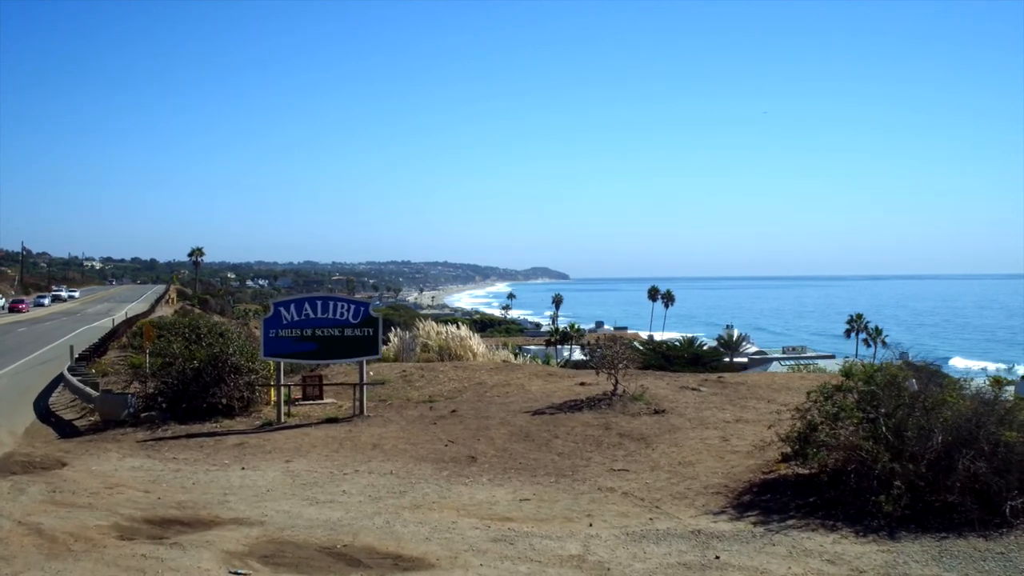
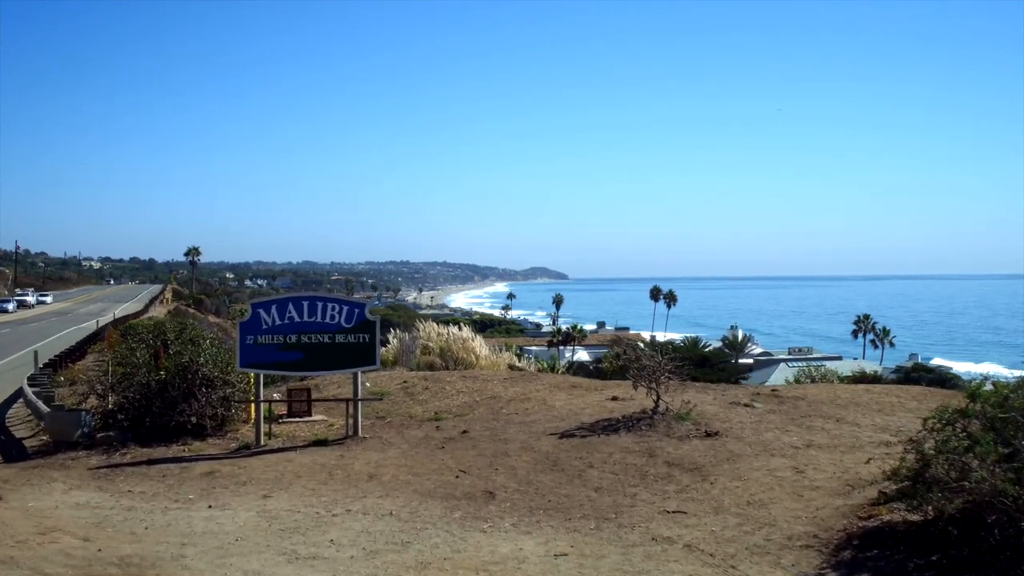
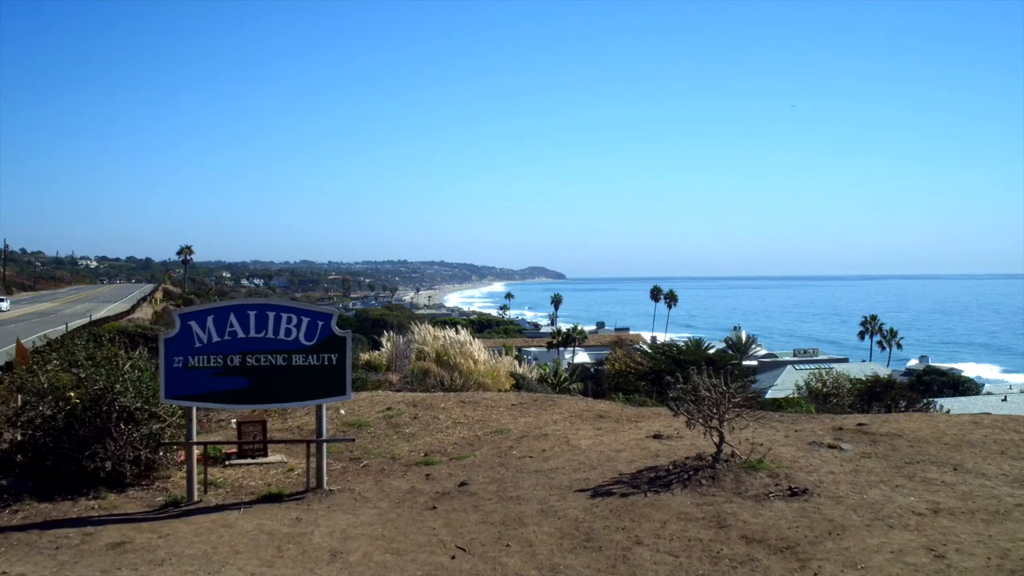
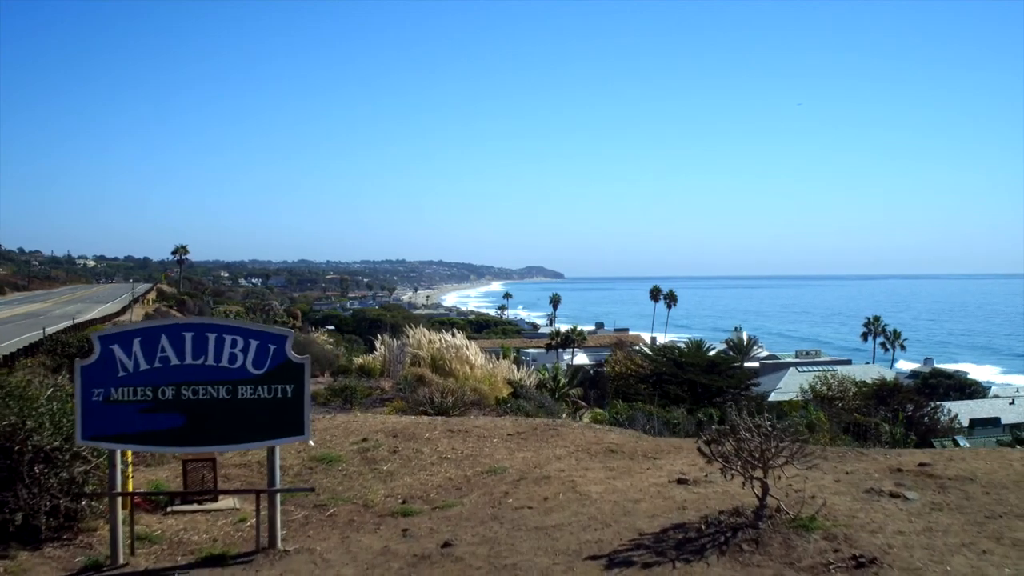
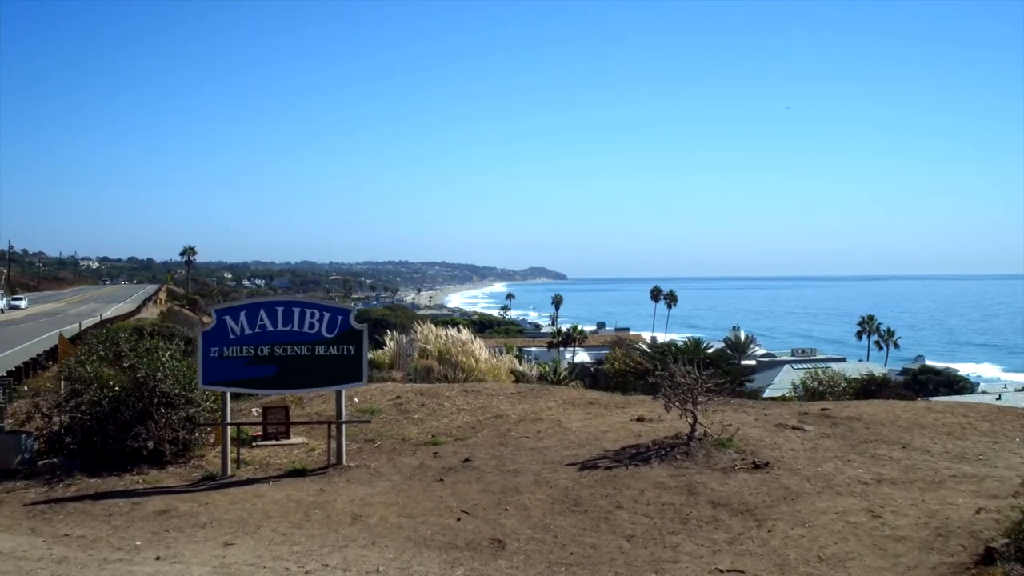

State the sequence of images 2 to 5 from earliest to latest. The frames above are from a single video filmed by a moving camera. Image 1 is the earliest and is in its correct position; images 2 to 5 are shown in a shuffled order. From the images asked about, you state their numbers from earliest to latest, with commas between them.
2, 5, 3, 4
